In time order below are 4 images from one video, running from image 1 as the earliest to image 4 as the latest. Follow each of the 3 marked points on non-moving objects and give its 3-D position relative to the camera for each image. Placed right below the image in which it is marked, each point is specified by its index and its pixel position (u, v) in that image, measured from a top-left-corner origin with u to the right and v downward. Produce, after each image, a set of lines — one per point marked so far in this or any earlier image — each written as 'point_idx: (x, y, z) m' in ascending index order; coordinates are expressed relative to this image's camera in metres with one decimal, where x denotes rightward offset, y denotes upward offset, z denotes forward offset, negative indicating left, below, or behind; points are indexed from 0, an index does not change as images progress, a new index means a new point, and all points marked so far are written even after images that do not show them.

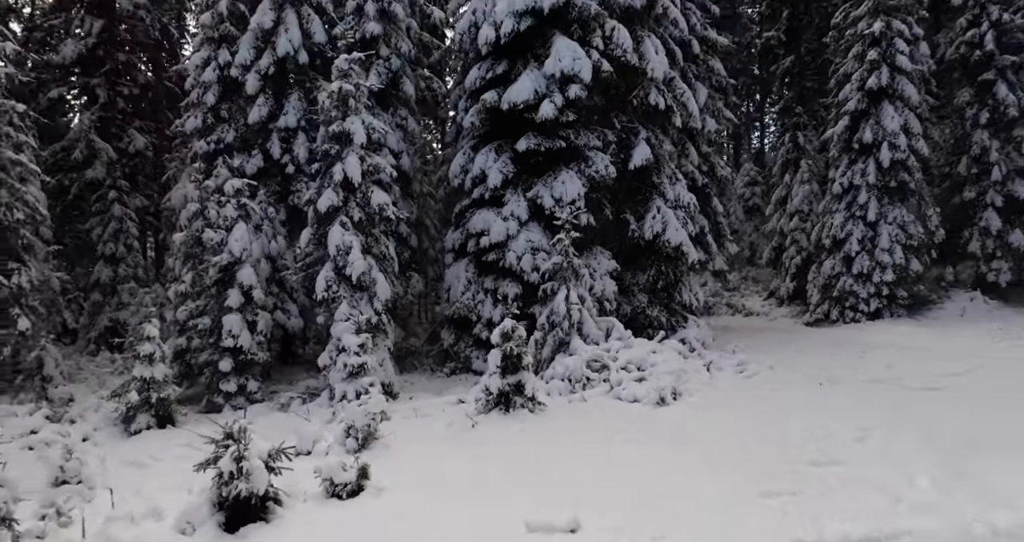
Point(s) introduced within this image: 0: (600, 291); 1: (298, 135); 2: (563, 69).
0: (+1.4, -0.3, +12.3) m
1: (-3.8, +2.4, +13.4) m
2: (+0.8, +3.2, +12.2) m
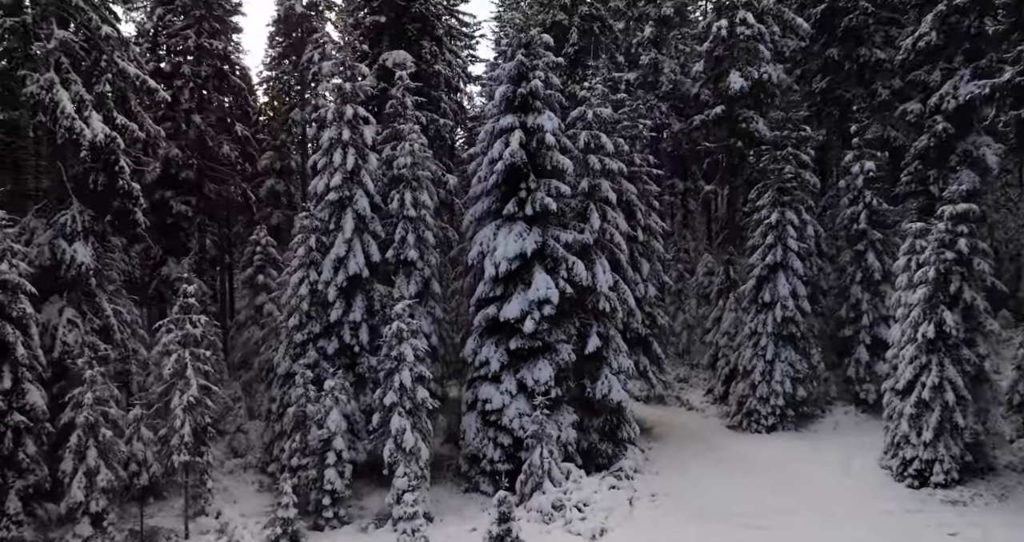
0: (+1.3, -4.2, +18.7) m
1: (-3.9, -1.5, +19.8) m
2: (+0.7, -0.6, +18.5) m
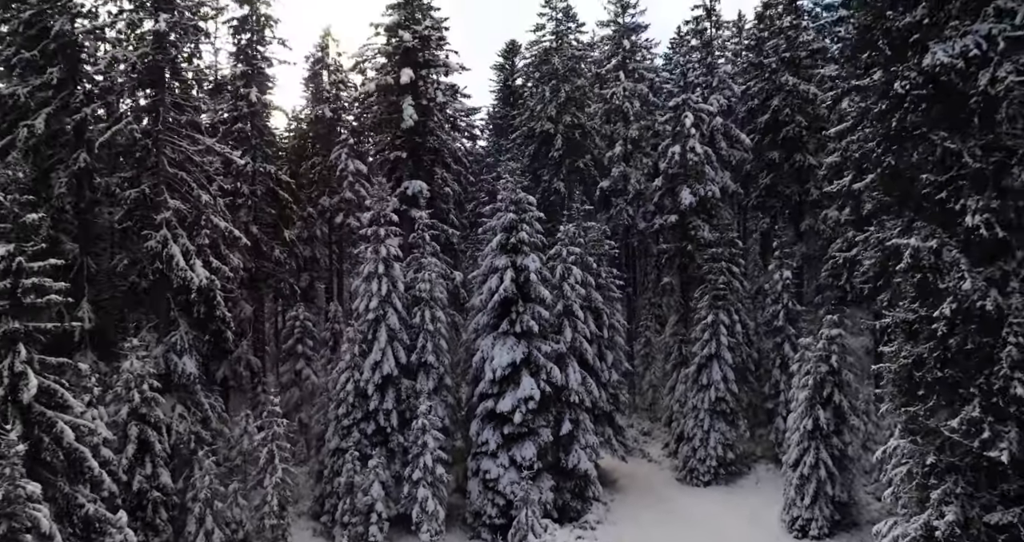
0: (+1.1, -7.7, +25.4) m
1: (-4.1, -5.0, +26.4) m
2: (+0.4, -4.1, +25.1) m
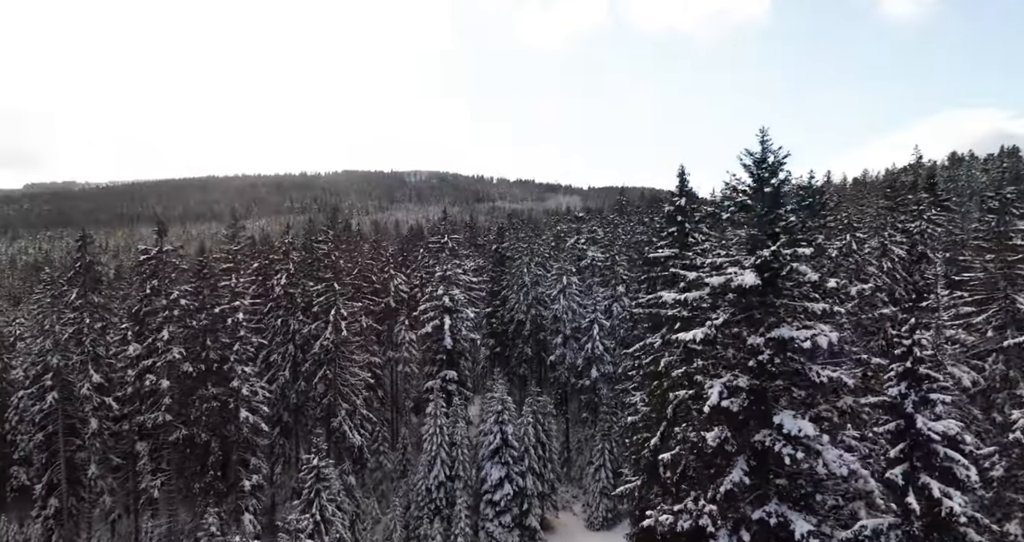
0: (+0.2, -19.5, +54.7) m
1: (-5.0, -16.8, +55.7) m
2: (-0.4, -15.9, +54.5) m
